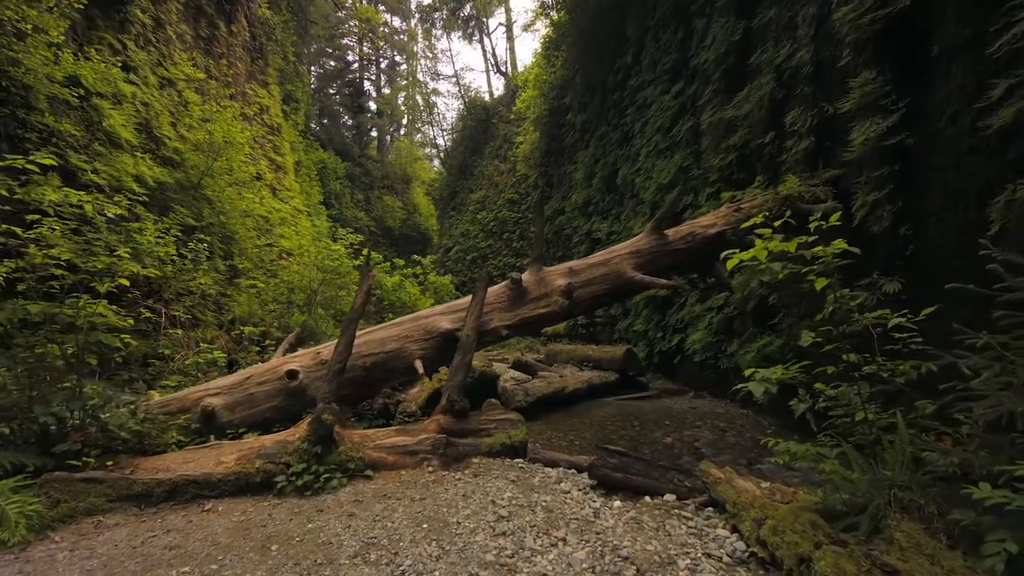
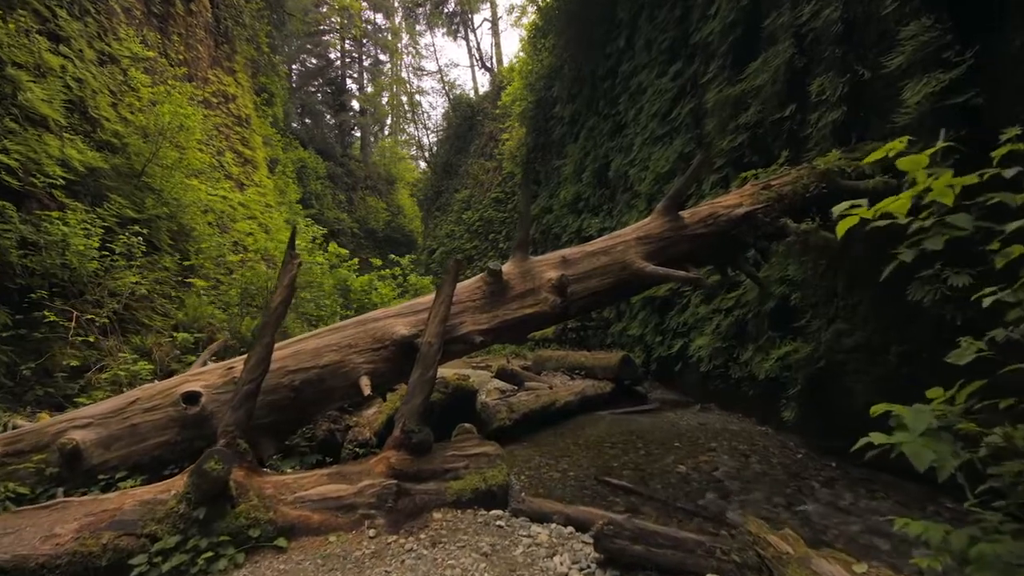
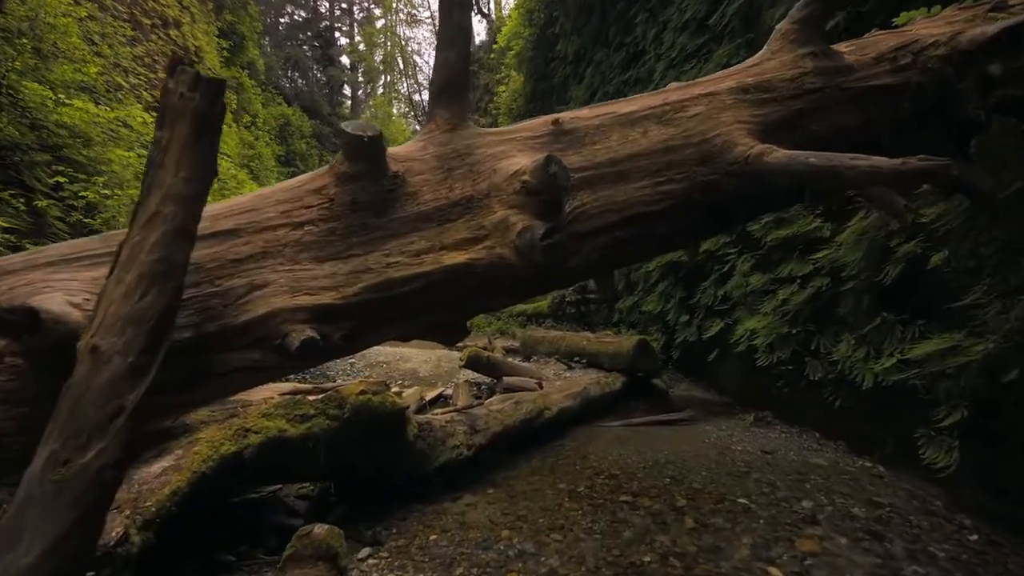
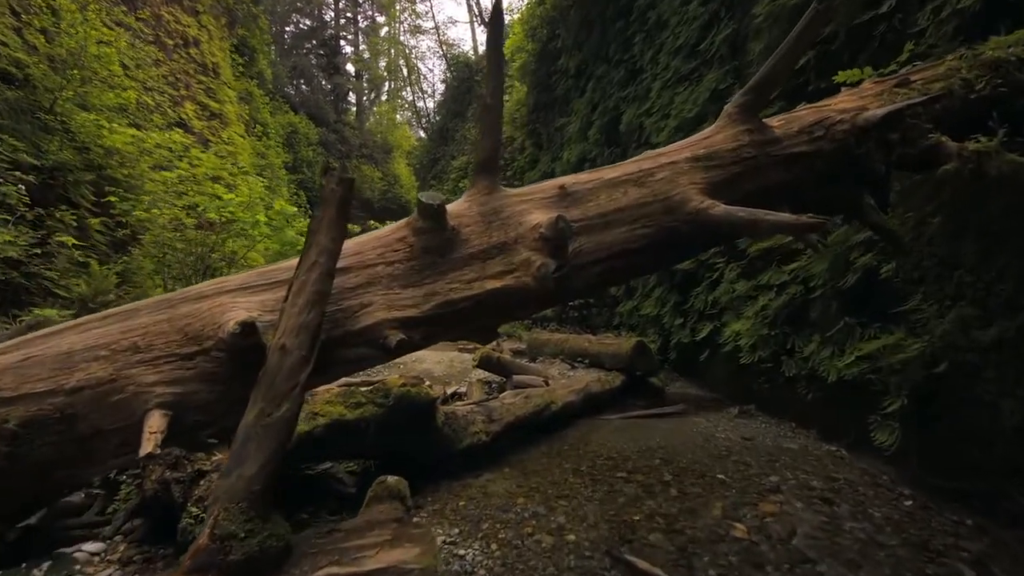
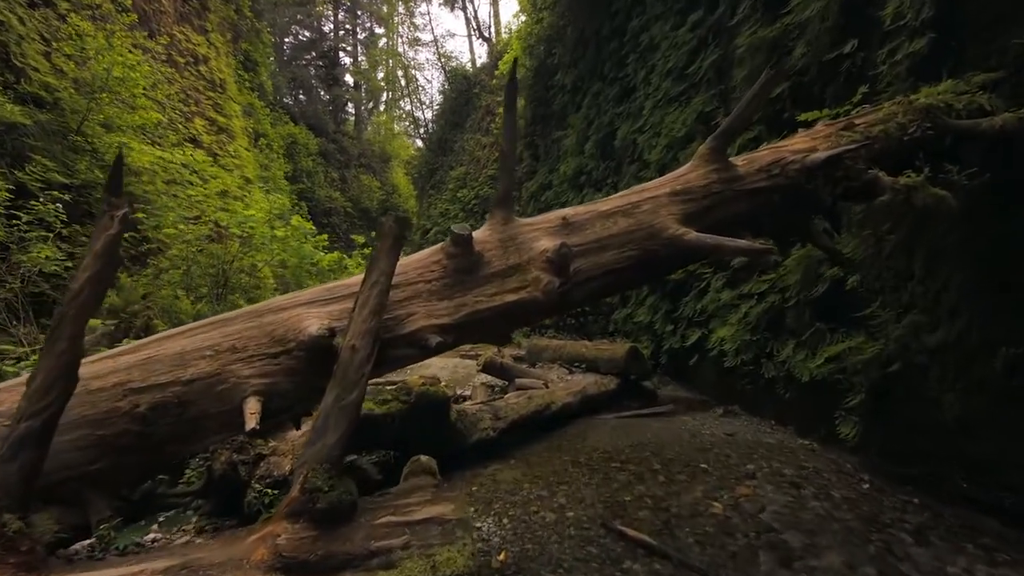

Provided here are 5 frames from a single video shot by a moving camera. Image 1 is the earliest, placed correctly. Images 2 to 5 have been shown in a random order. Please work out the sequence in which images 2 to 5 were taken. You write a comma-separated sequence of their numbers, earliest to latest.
2, 5, 4, 3
